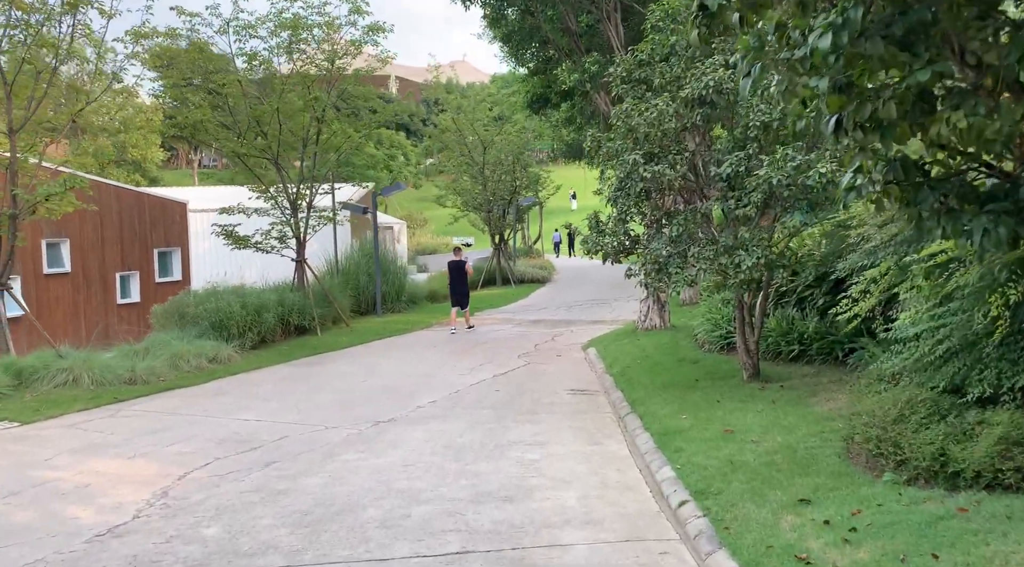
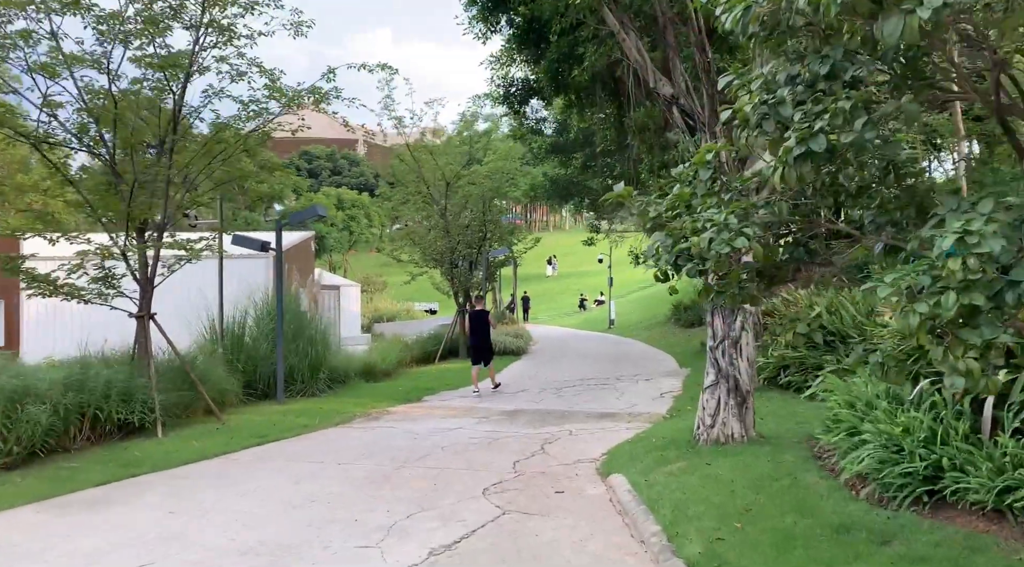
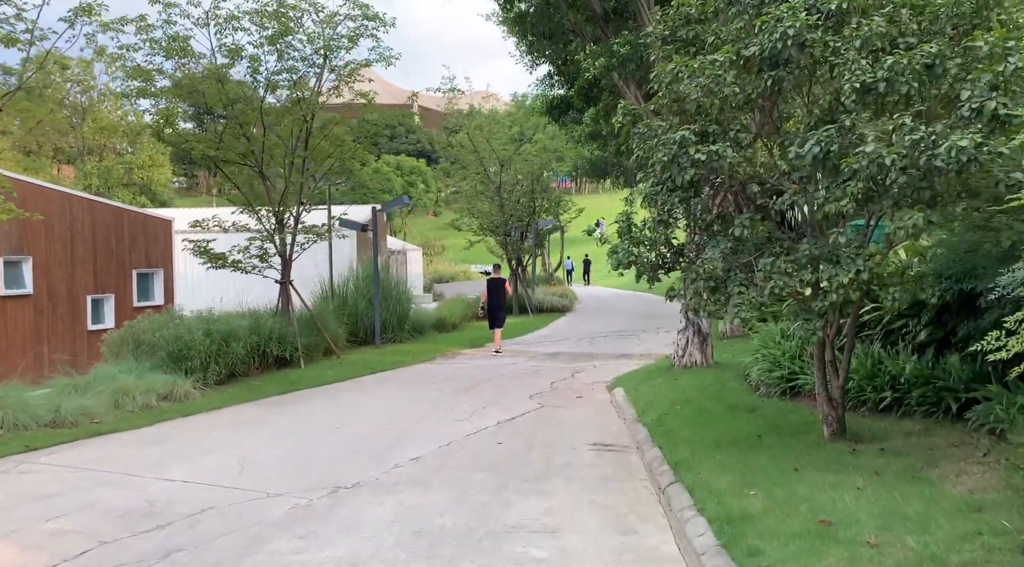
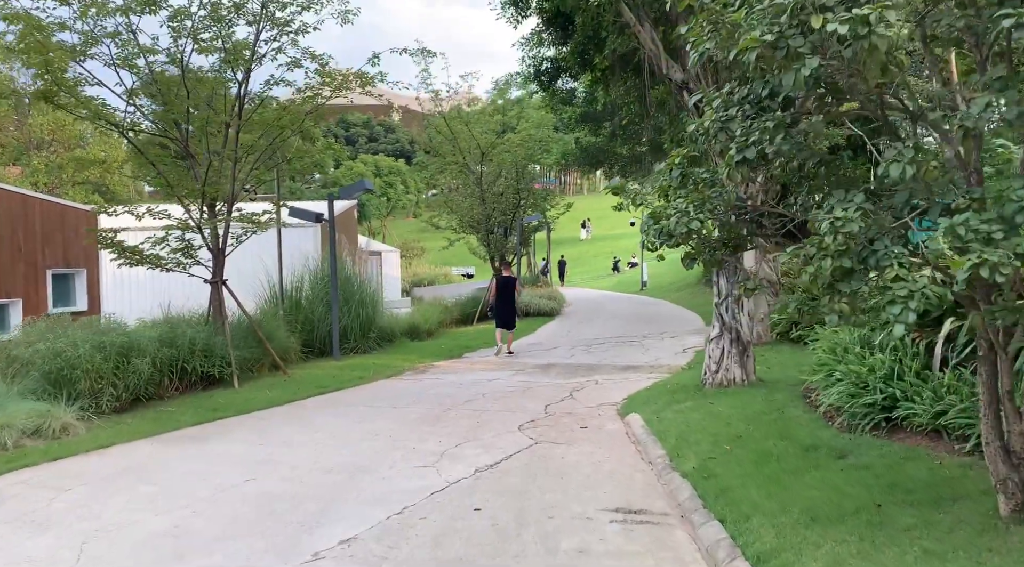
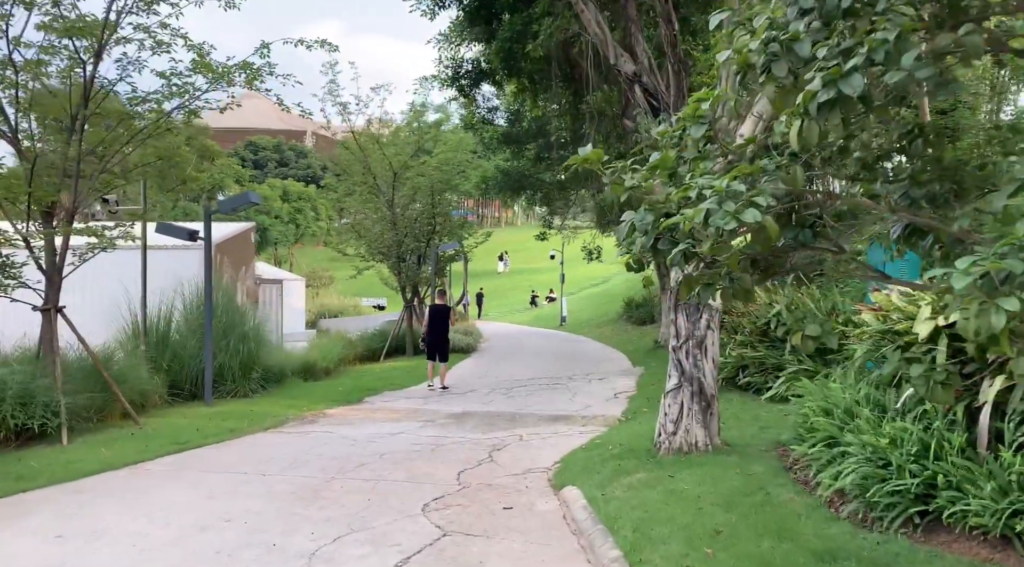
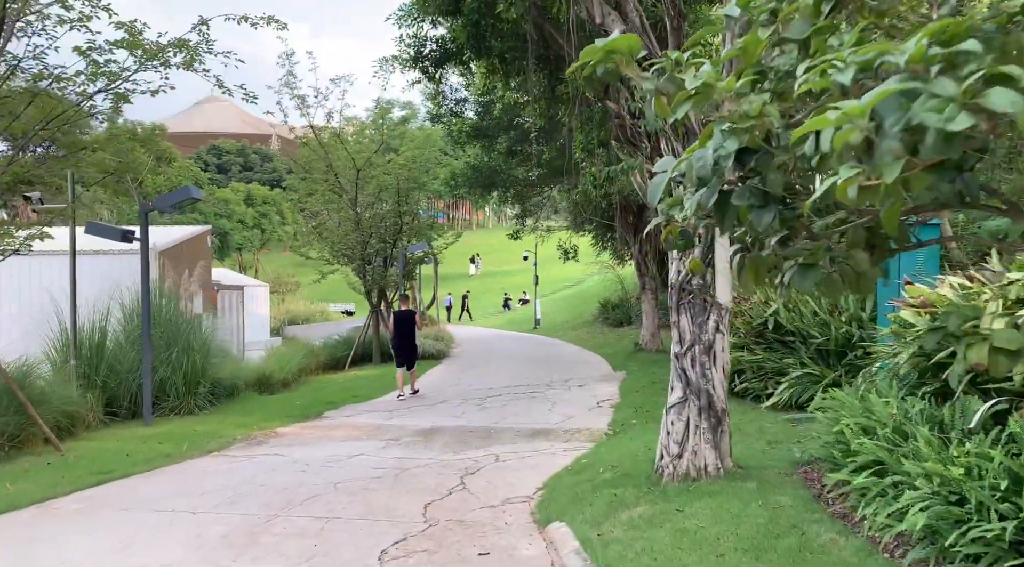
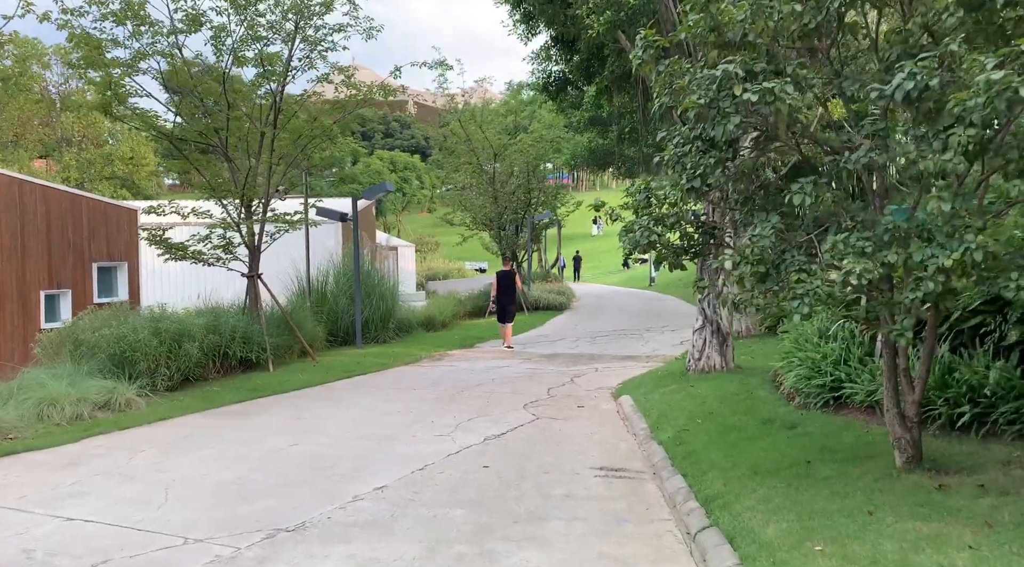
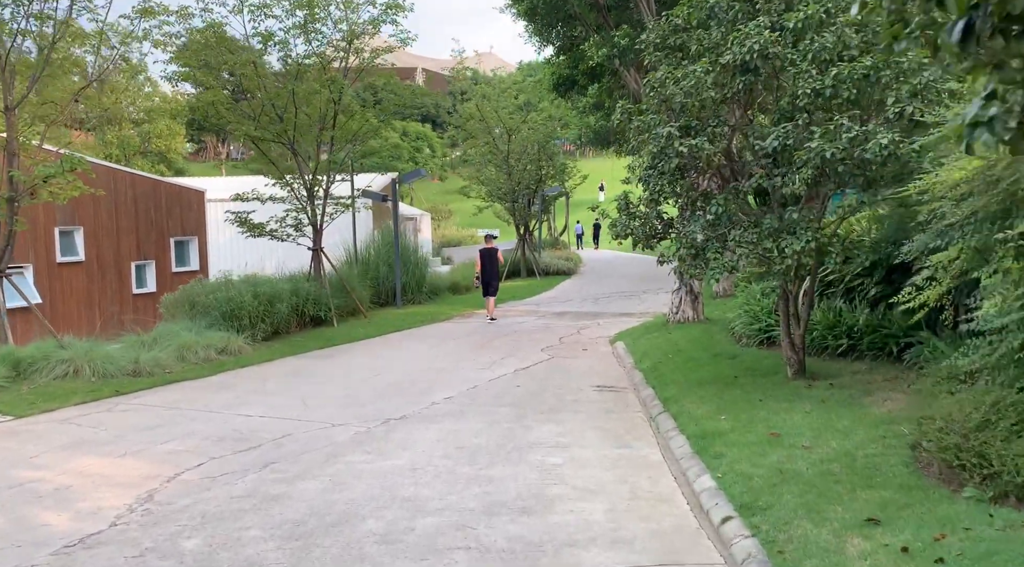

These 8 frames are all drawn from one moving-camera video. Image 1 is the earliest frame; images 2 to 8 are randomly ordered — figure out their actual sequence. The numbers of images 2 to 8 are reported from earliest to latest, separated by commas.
8, 3, 7, 4, 2, 5, 6
